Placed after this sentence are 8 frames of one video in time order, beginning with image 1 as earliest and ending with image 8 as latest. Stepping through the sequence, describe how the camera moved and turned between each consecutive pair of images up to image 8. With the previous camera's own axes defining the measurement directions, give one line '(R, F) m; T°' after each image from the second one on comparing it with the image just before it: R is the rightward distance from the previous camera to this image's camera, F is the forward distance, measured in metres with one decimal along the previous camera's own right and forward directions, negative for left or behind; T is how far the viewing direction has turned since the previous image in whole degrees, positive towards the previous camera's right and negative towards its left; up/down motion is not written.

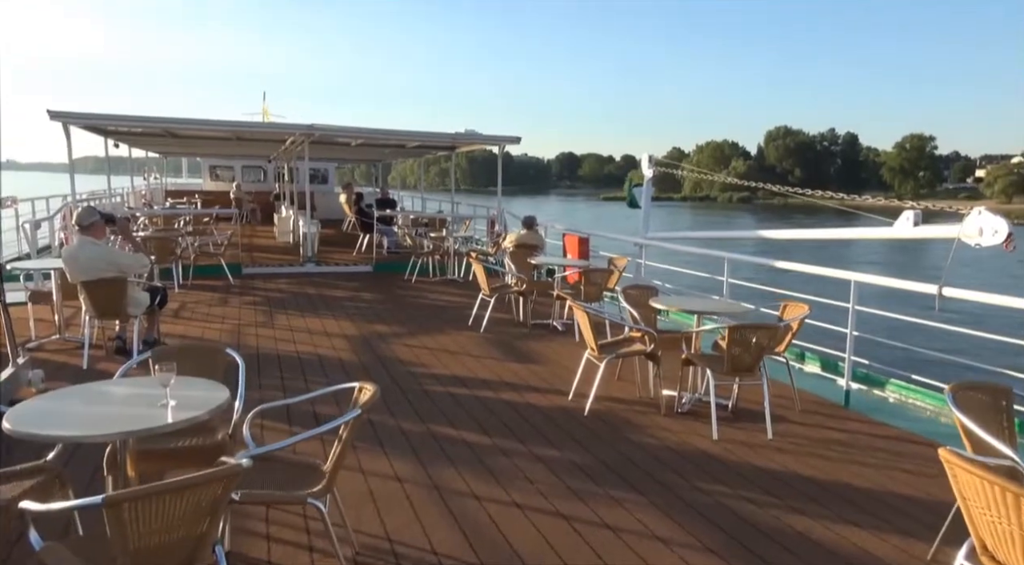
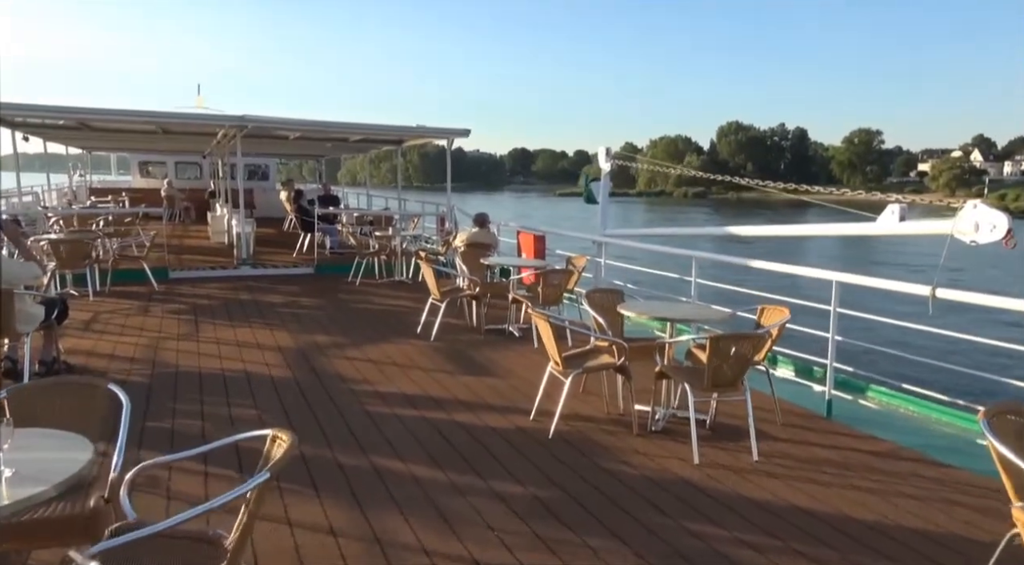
(0.0, +0.5) m; +4°
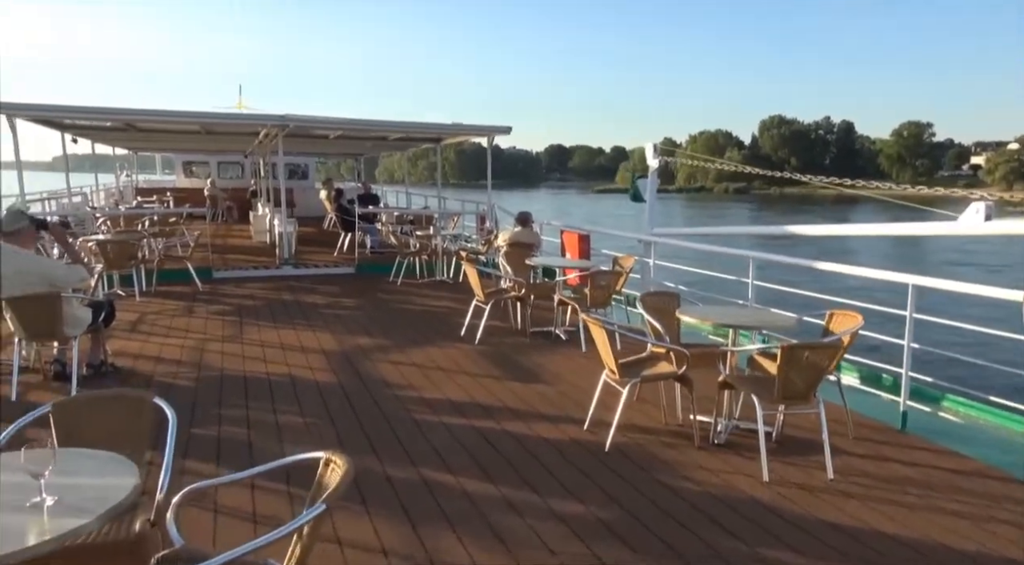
(-0.1, +0.2) m; -3°
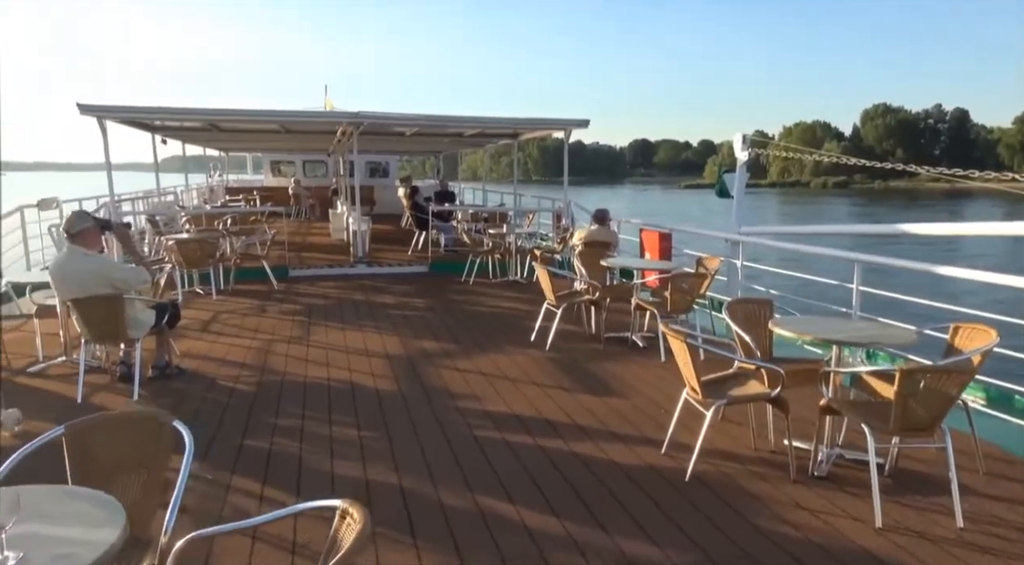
(+0.1, +0.3) m; -7°
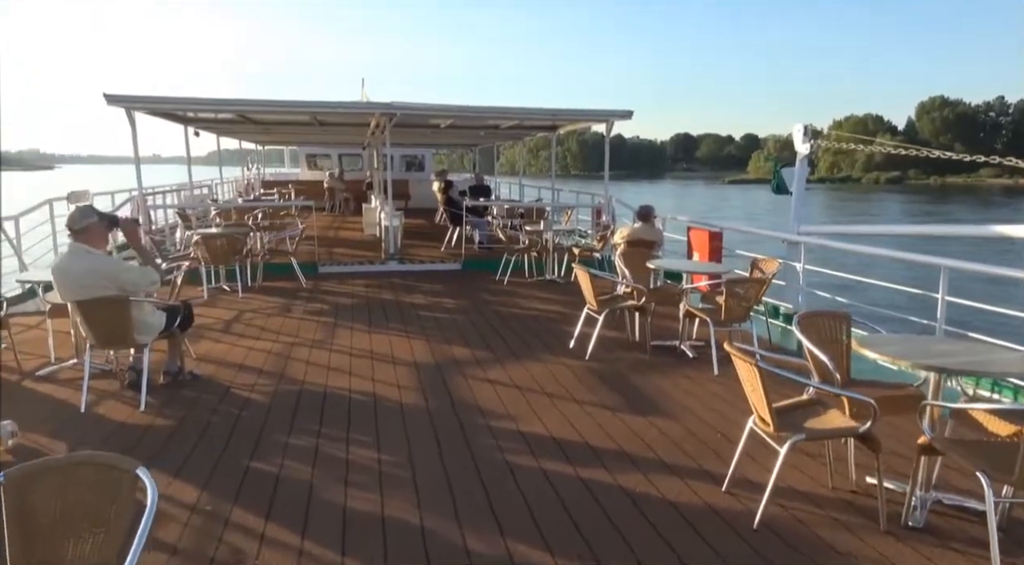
(0.0, +0.4) m; -3°
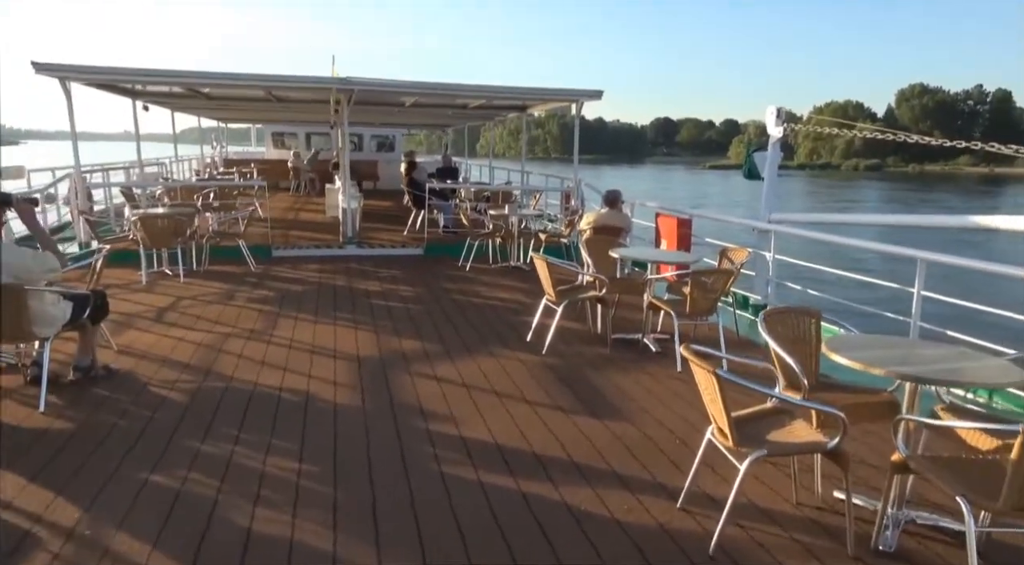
(+0.2, +0.3) m; +2°
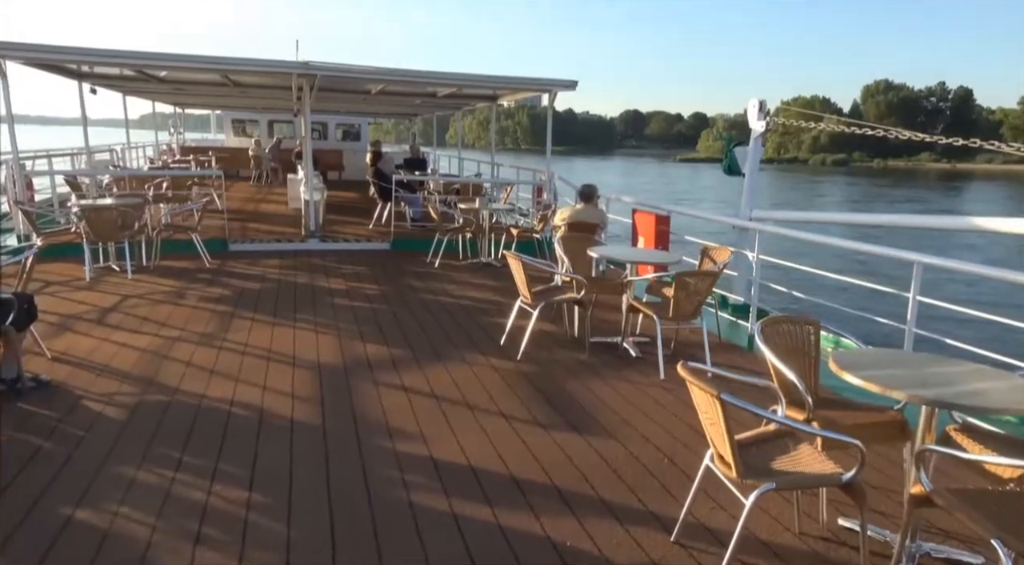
(0.0, +0.3) m; +3°
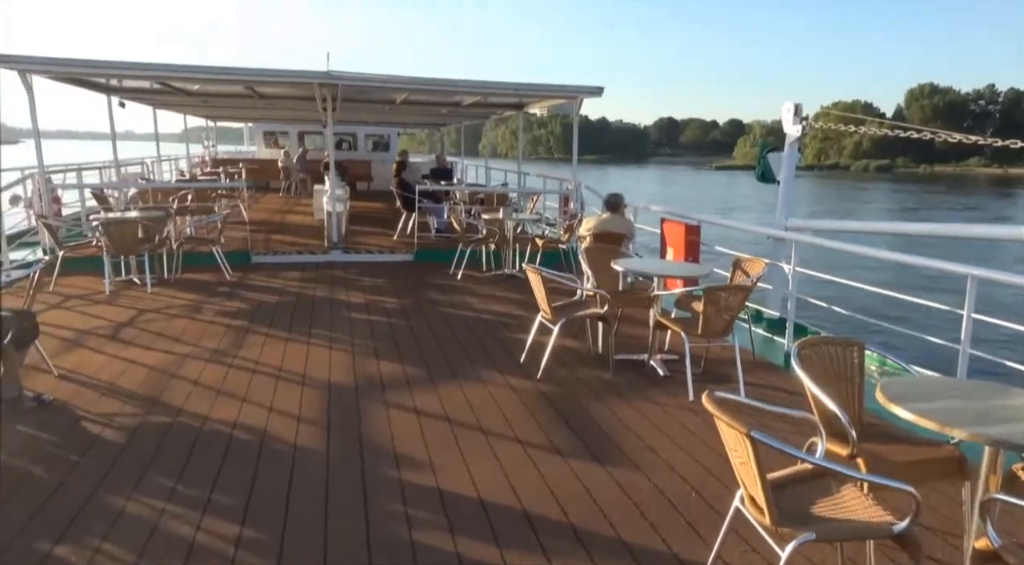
(+0.1, +0.2) m; -3°
